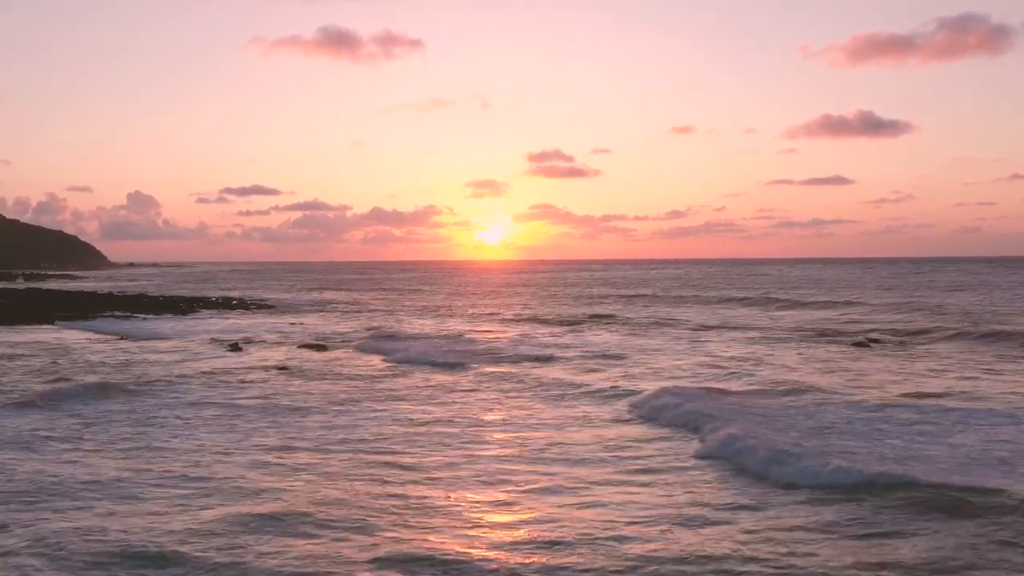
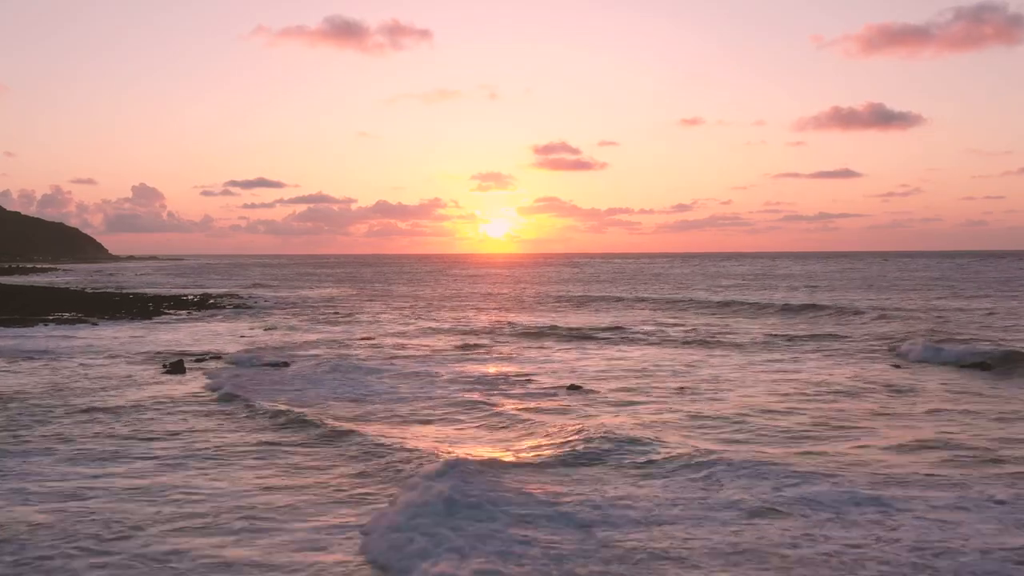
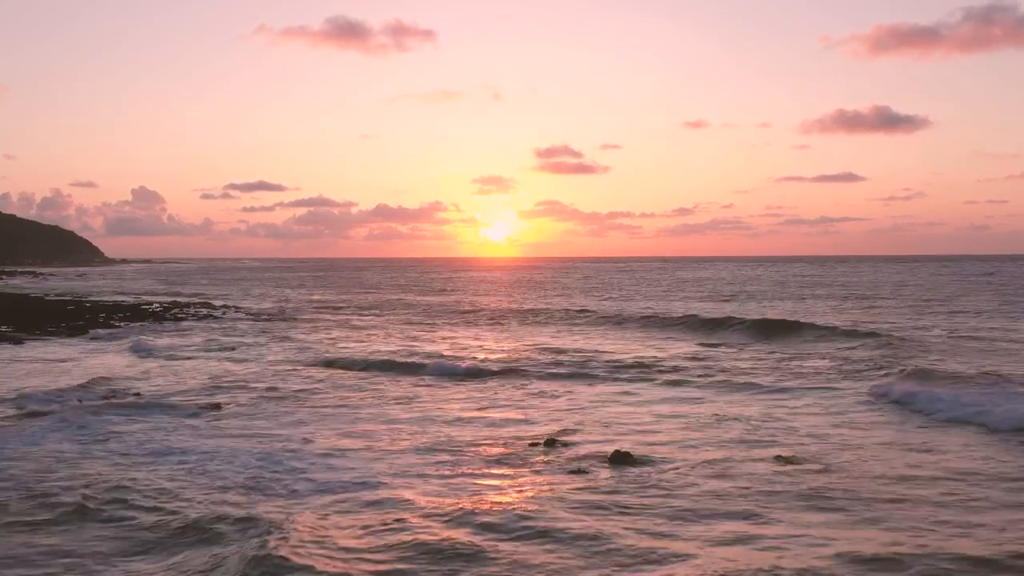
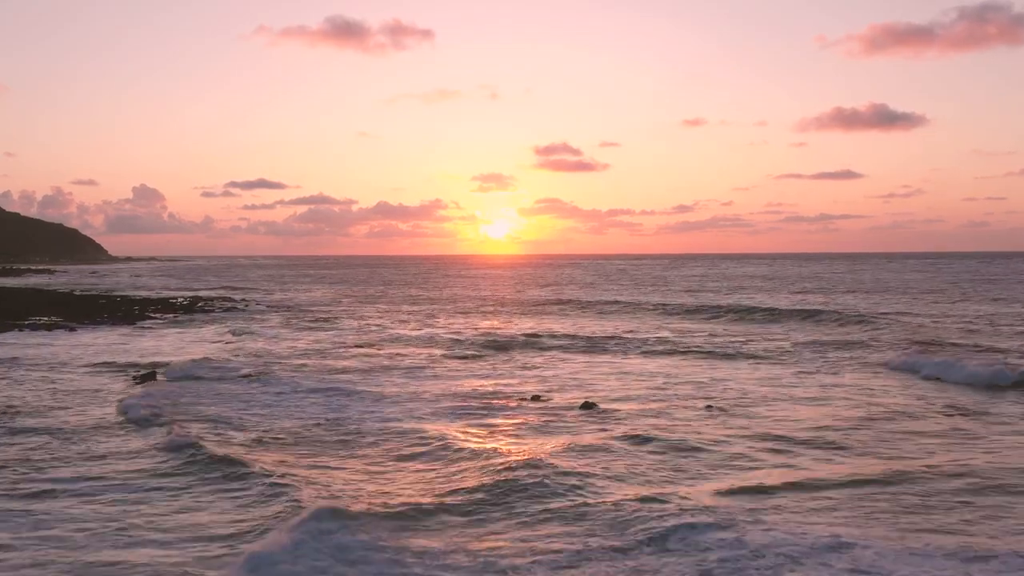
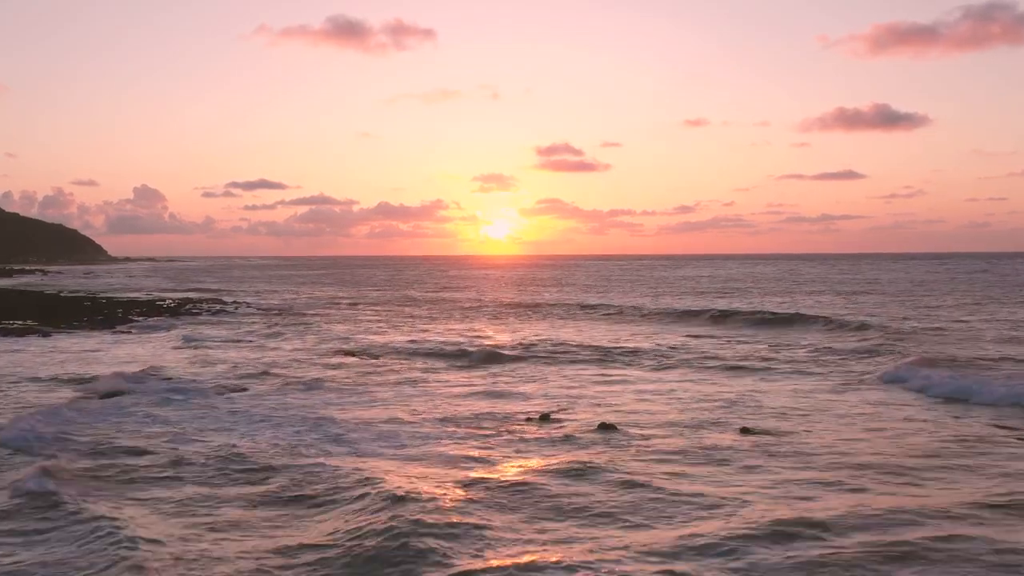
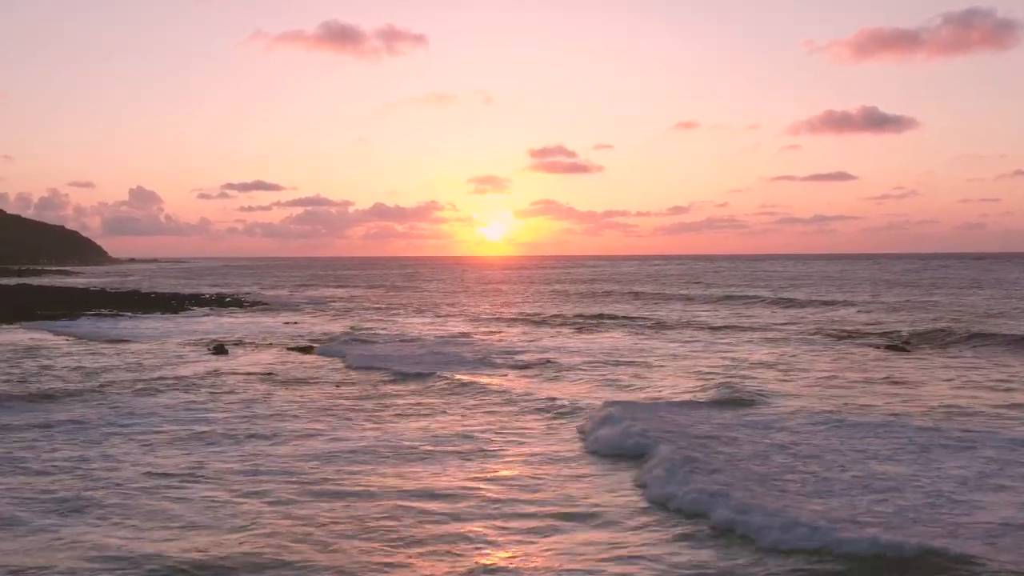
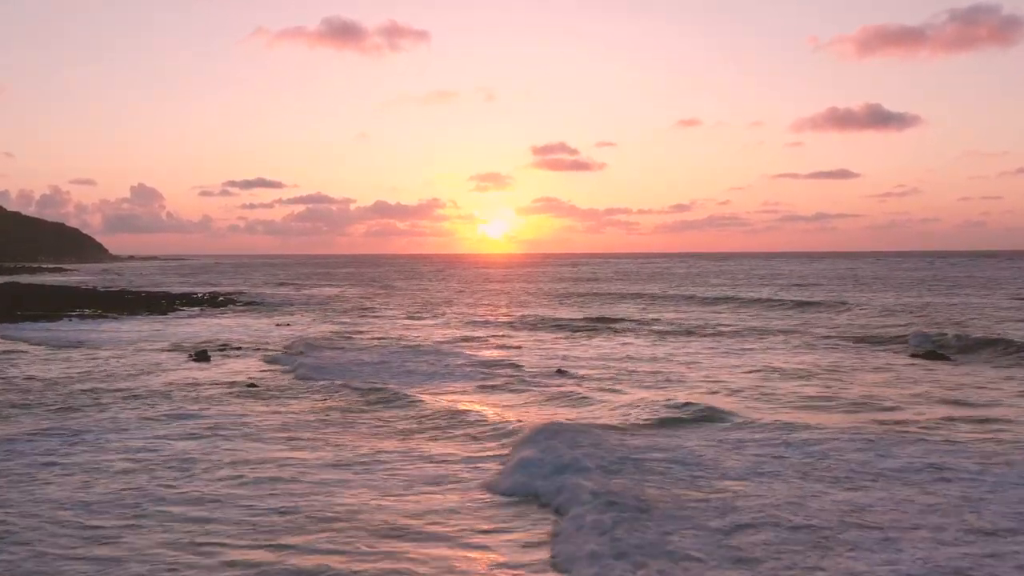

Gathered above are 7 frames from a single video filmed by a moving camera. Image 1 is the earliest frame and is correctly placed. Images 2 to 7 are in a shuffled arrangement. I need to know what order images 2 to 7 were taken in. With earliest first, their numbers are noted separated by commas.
6, 7, 2, 4, 5, 3
